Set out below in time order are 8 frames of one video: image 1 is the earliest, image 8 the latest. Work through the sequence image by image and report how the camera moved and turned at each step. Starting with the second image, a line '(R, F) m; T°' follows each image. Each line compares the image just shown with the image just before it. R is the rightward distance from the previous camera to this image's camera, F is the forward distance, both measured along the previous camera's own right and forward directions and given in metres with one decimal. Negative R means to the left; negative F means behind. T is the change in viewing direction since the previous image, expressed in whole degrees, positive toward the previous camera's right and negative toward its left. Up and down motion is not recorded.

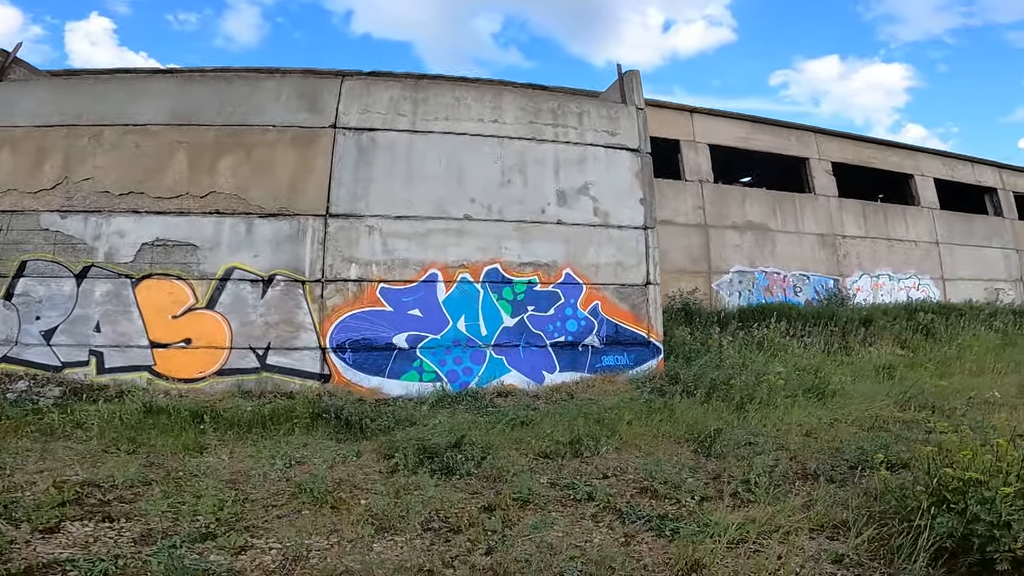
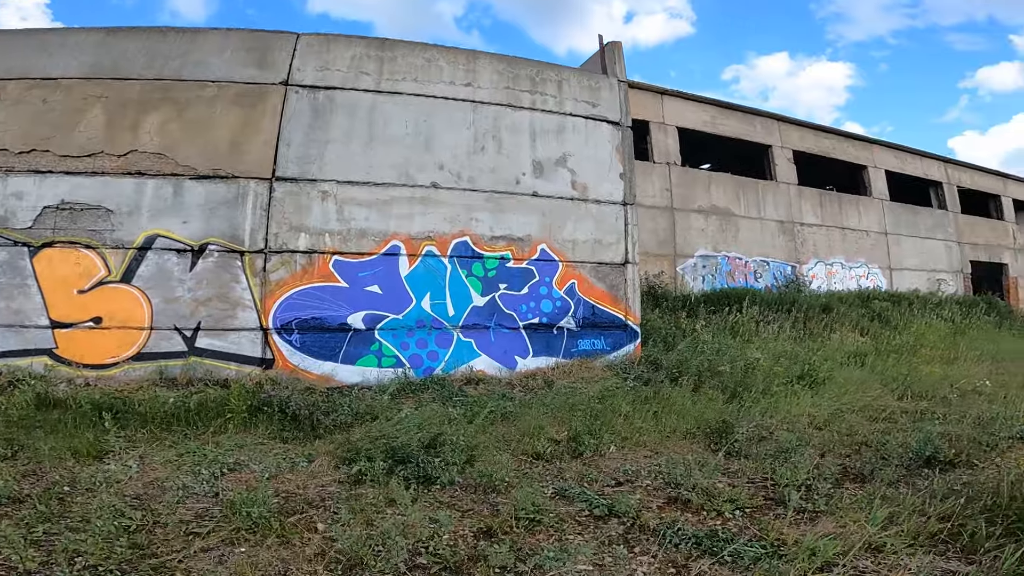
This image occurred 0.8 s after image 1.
(-0.4, +1.0) m; +5°
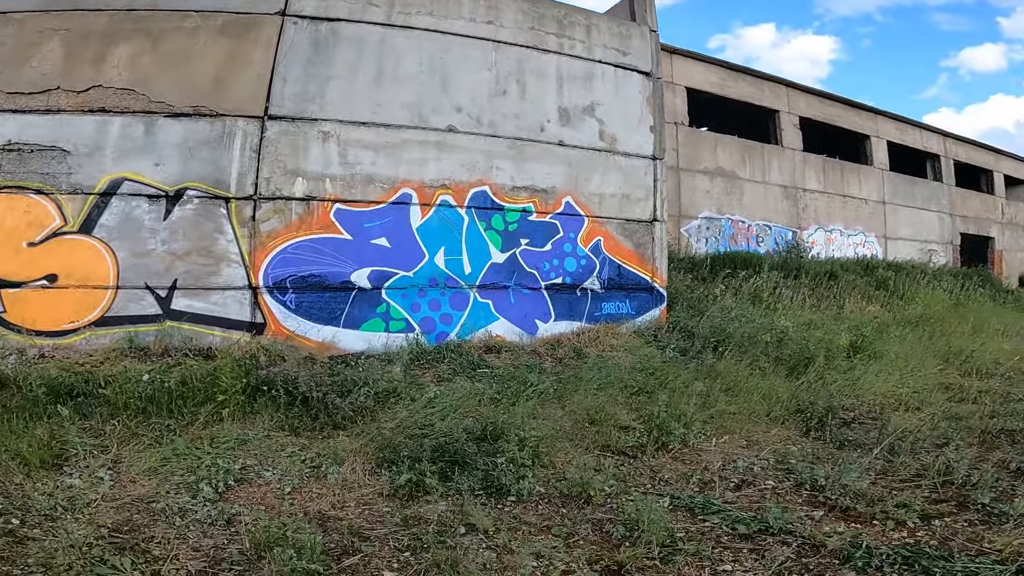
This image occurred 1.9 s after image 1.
(-0.7, +1.0) m; +3°
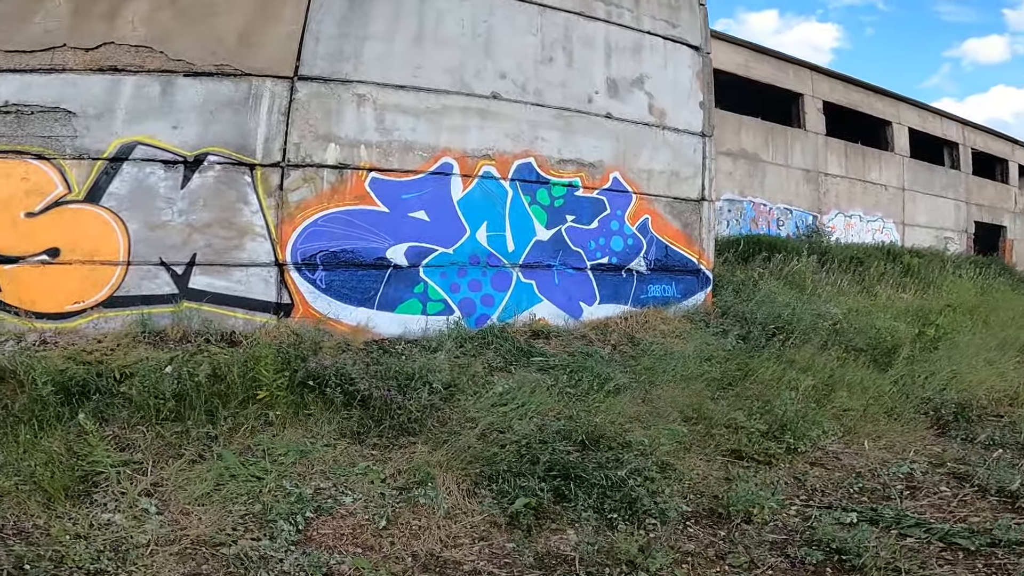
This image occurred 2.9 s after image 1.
(-0.7, +0.7) m; +1°
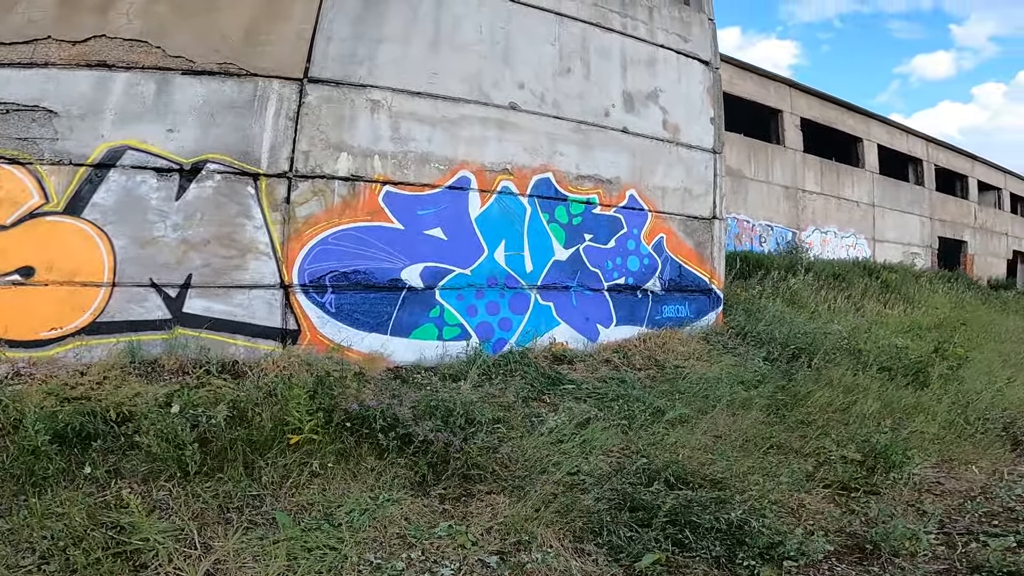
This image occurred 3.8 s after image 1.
(-0.7, +0.5) m; +4°
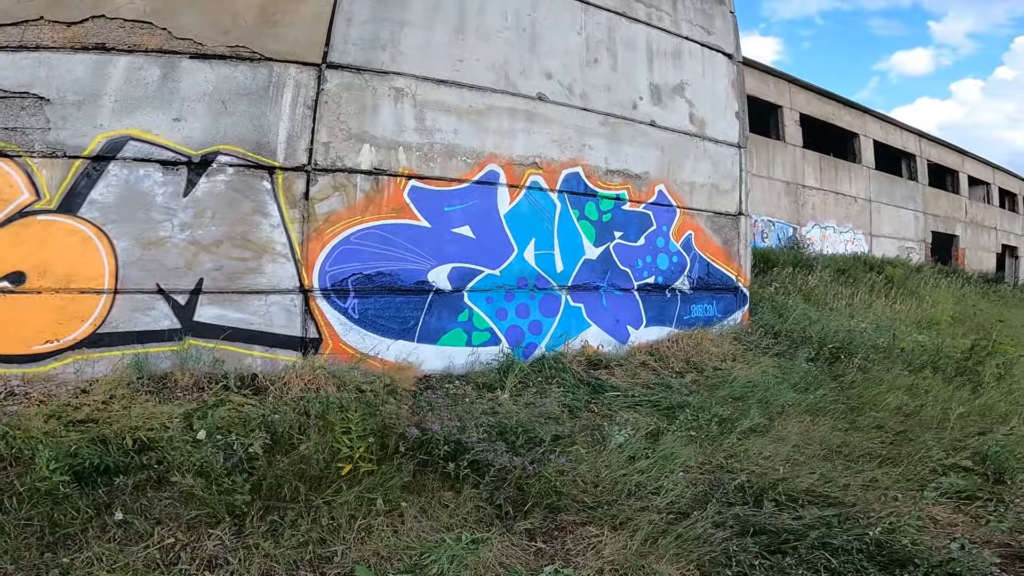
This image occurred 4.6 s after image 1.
(-0.5, +0.4) m; +2°
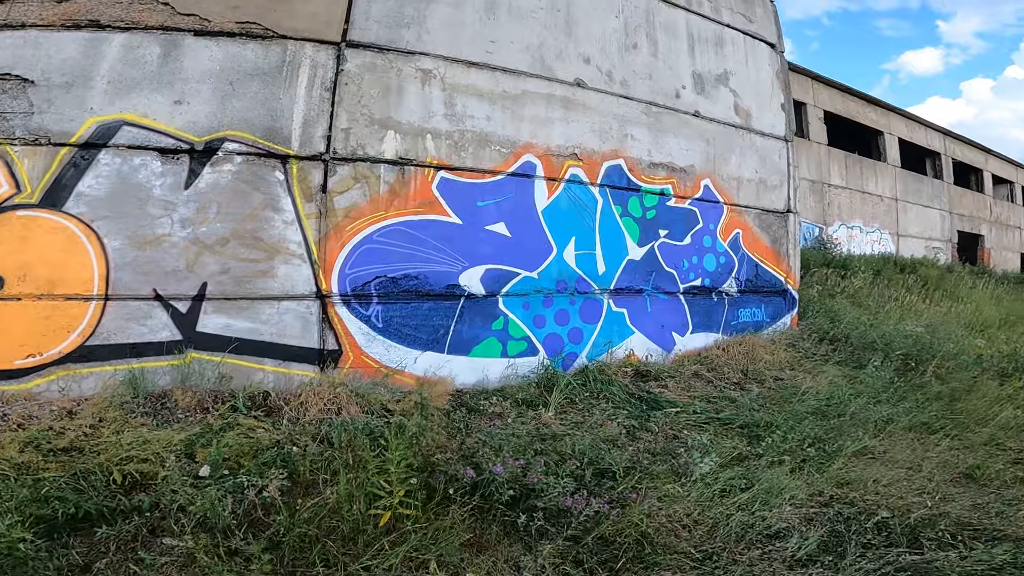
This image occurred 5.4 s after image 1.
(-0.3, +0.6) m; -1°
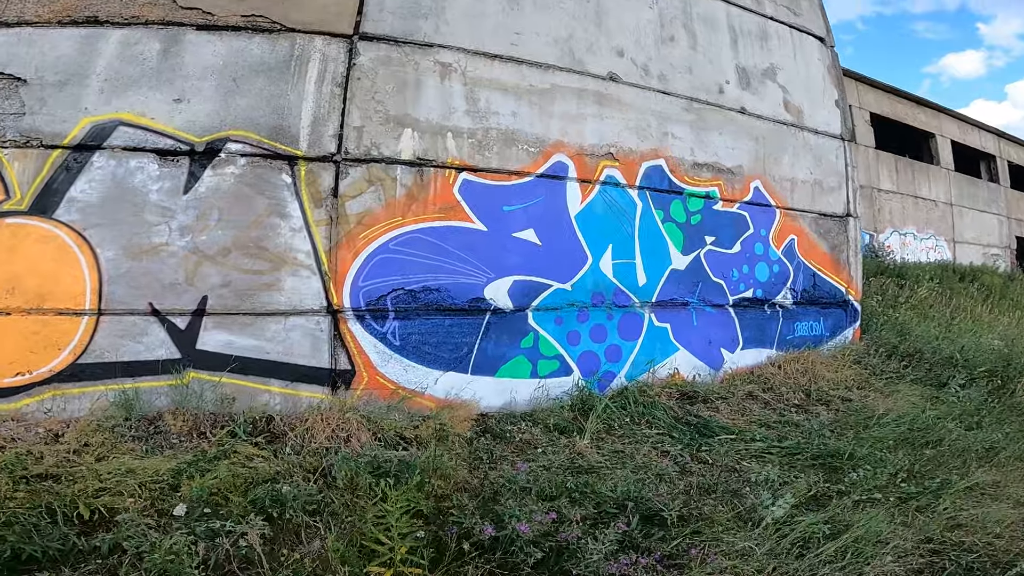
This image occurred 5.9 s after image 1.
(0.0, +0.5) m; -3°
